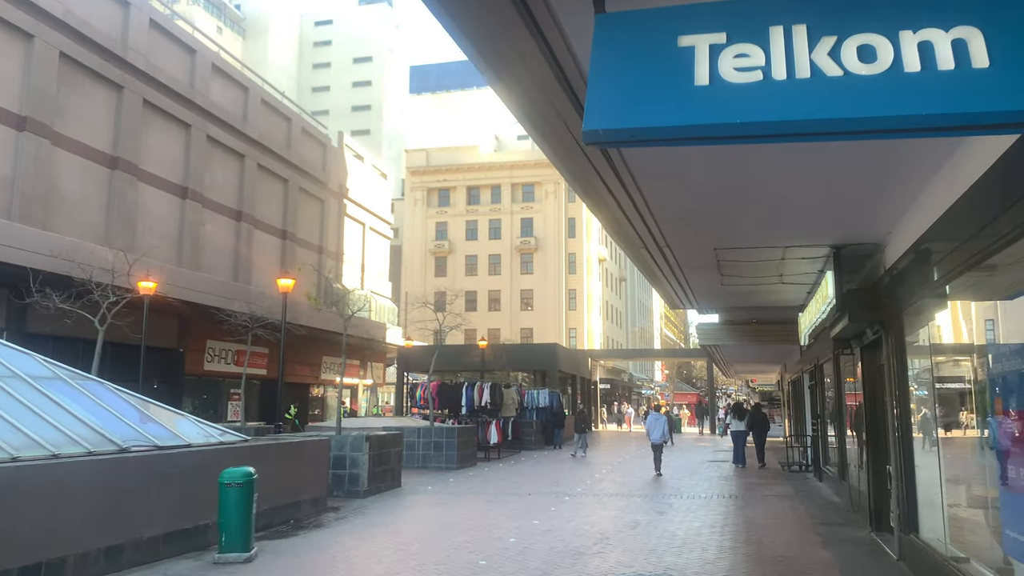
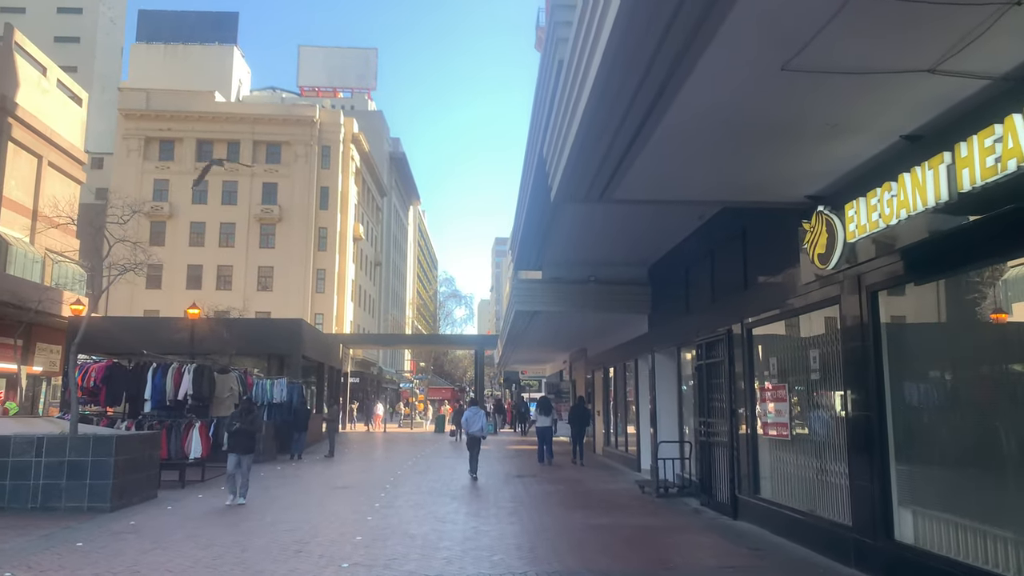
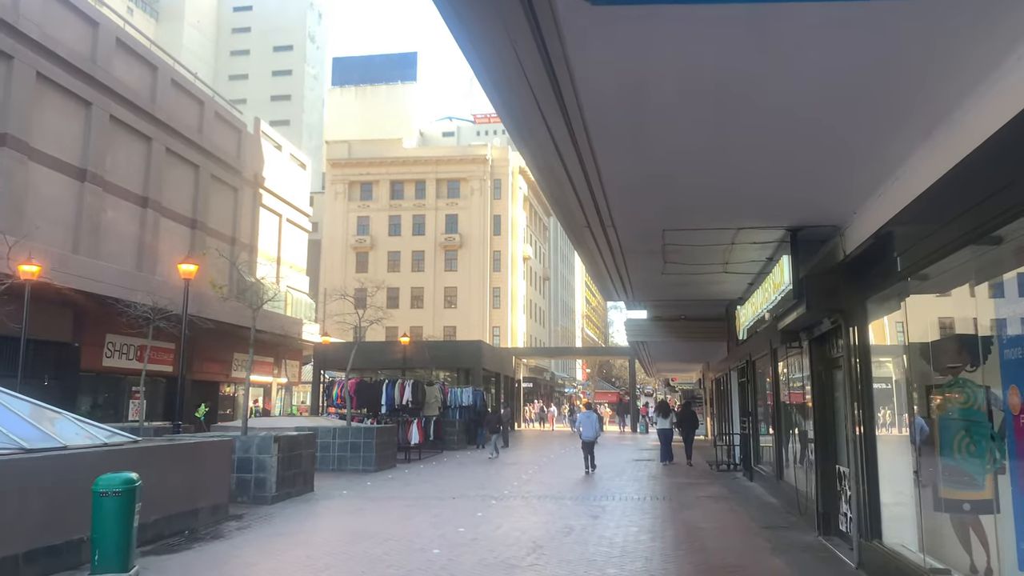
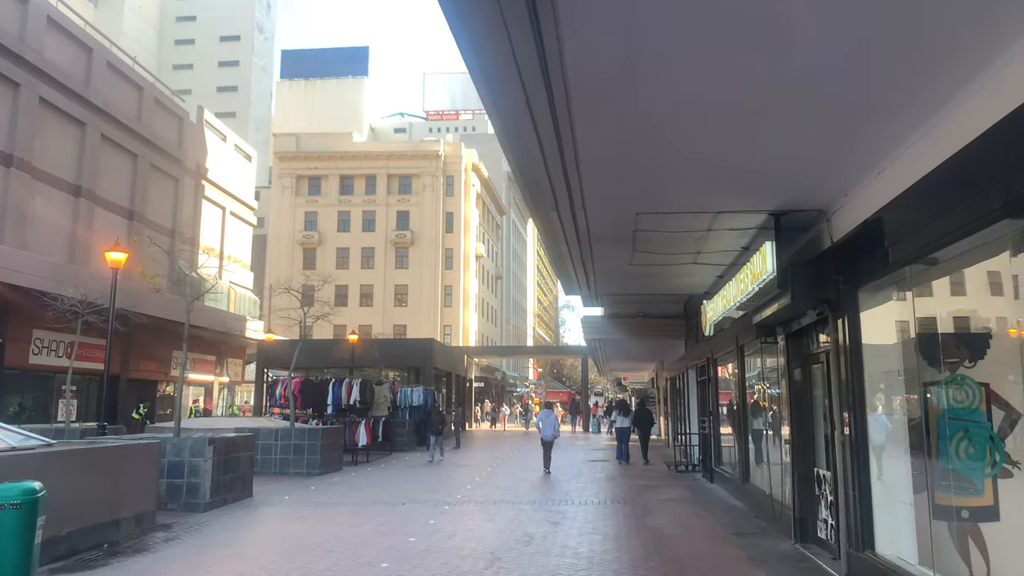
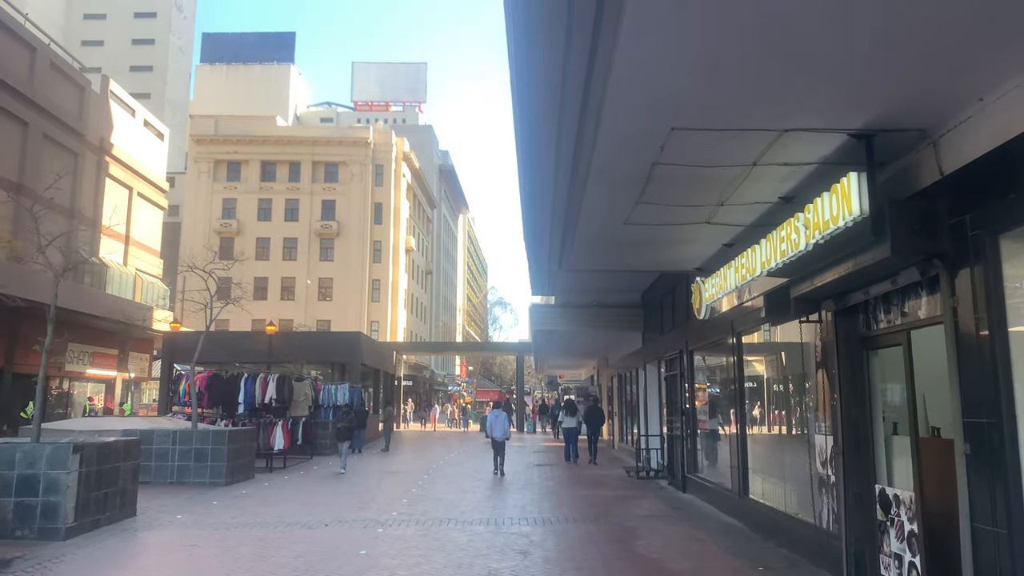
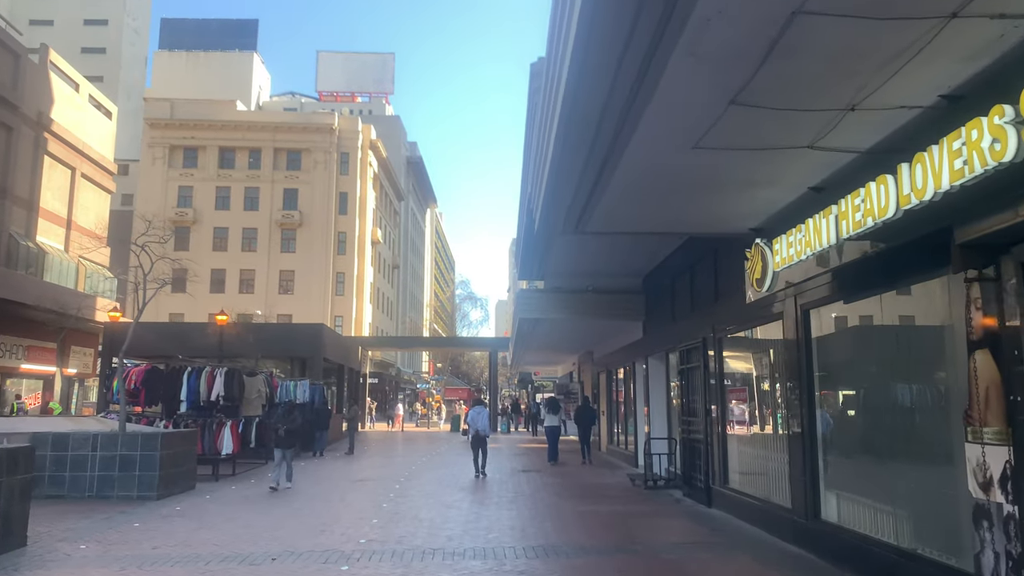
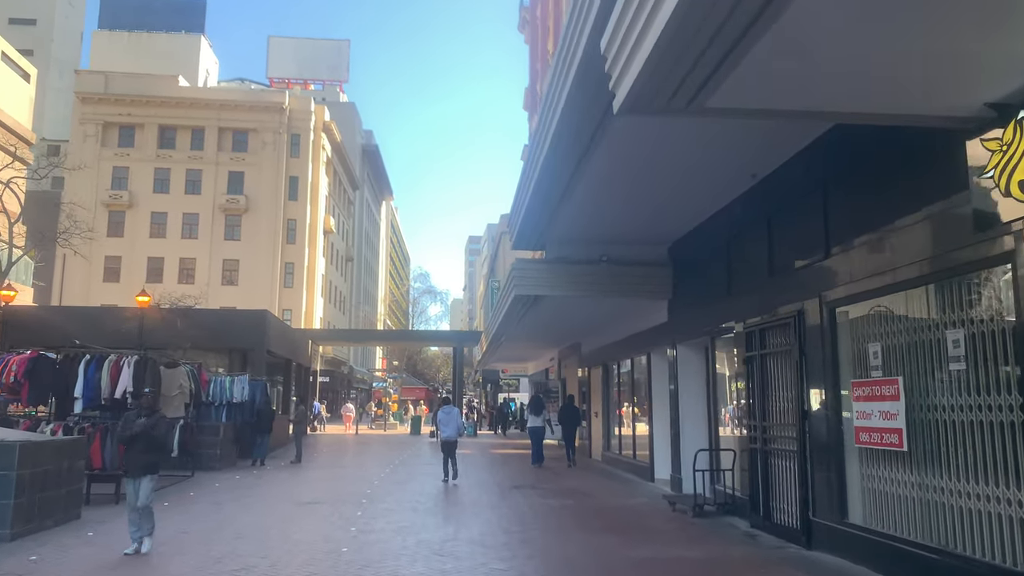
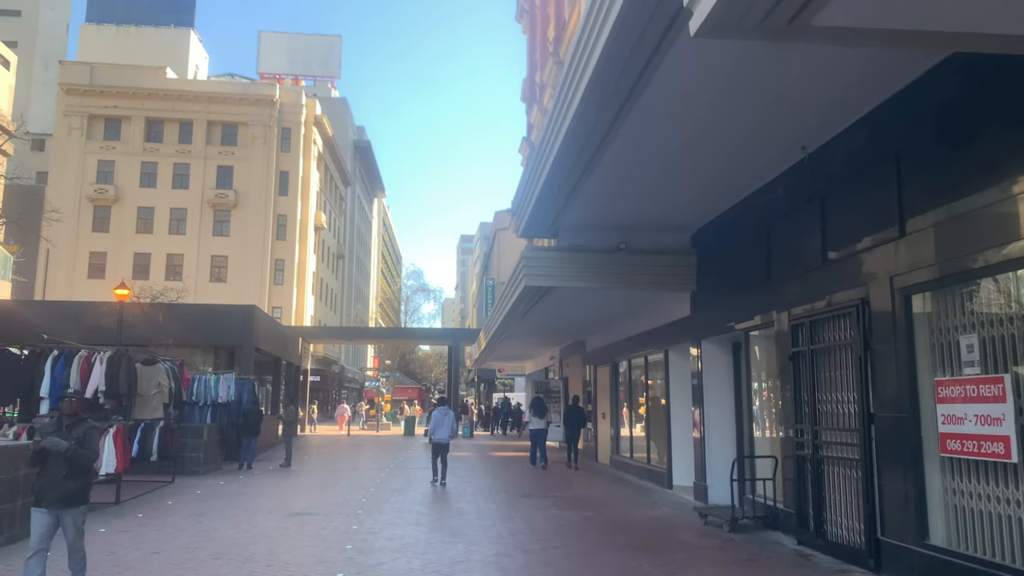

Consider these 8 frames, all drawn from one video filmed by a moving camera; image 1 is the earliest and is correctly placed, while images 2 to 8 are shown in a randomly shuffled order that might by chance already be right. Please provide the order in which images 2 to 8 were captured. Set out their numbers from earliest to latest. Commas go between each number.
3, 4, 5, 6, 2, 7, 8
